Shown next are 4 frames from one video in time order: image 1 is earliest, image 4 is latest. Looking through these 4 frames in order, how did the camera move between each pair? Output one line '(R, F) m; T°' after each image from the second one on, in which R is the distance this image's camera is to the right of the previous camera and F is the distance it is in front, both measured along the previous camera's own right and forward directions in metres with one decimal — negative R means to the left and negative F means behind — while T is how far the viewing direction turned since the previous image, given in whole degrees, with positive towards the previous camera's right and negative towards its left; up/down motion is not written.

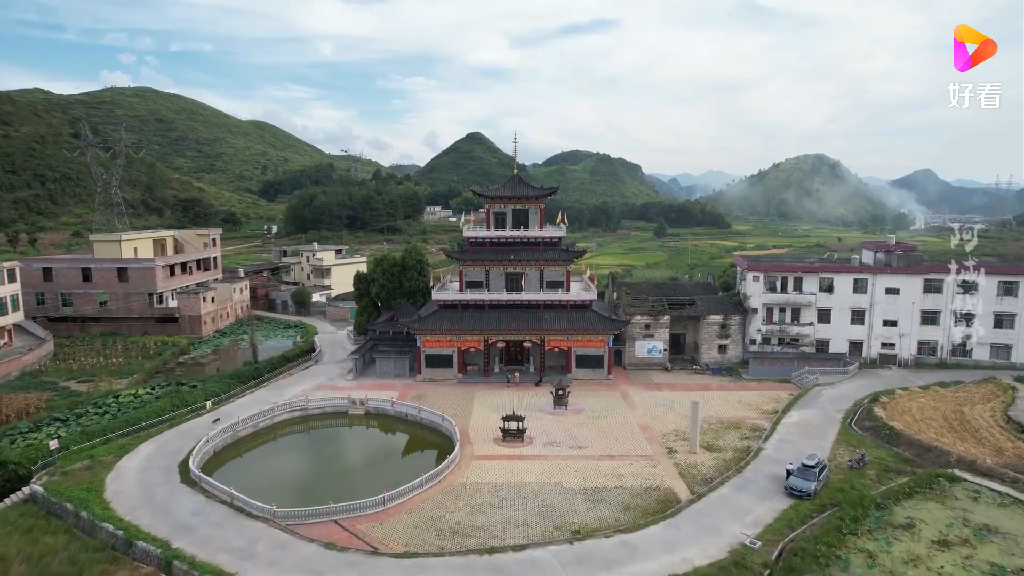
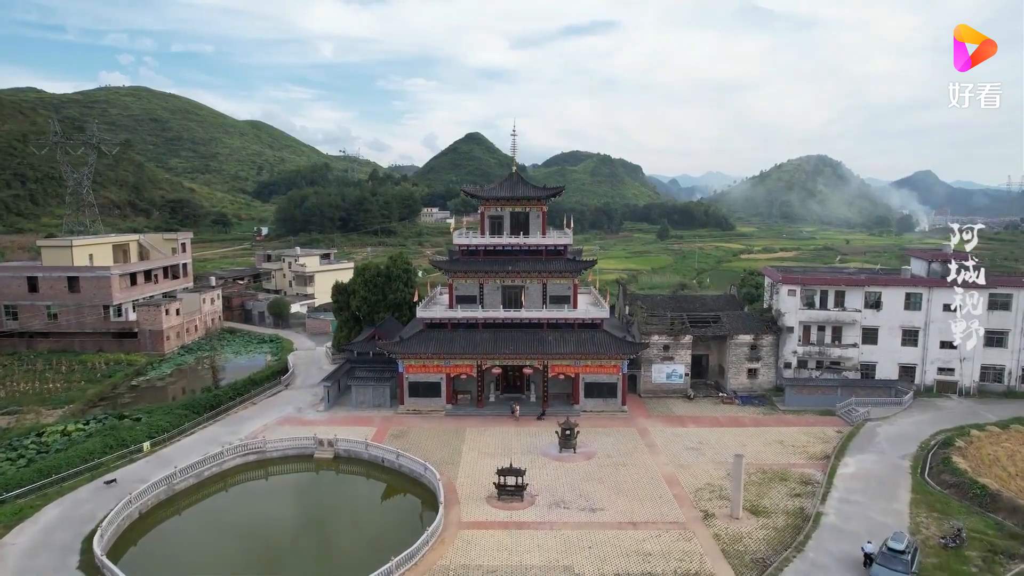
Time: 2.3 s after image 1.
(+0.1, +5.5) m; 0°
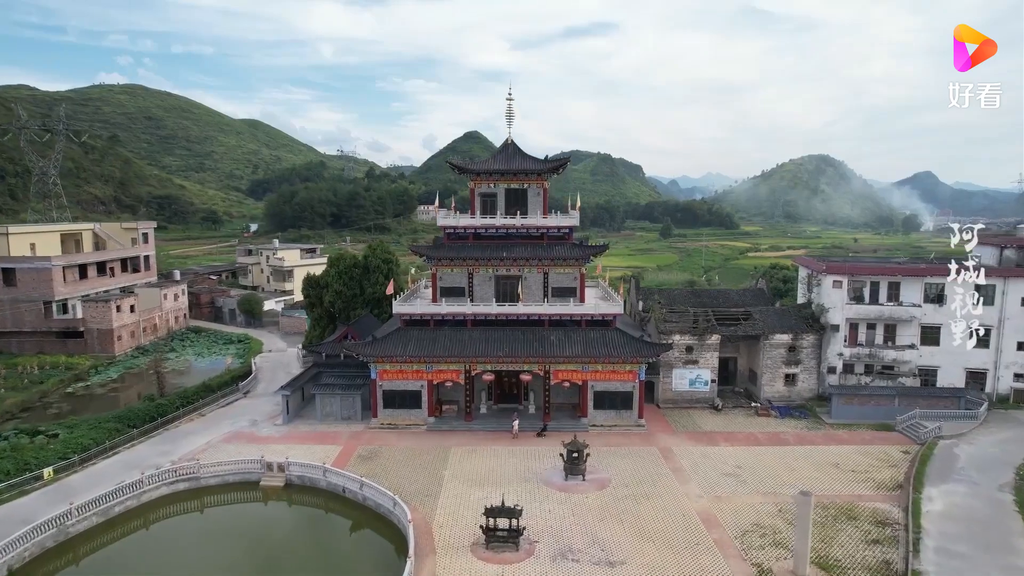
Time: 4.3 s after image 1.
(+0.2, +5.5) m; 0°
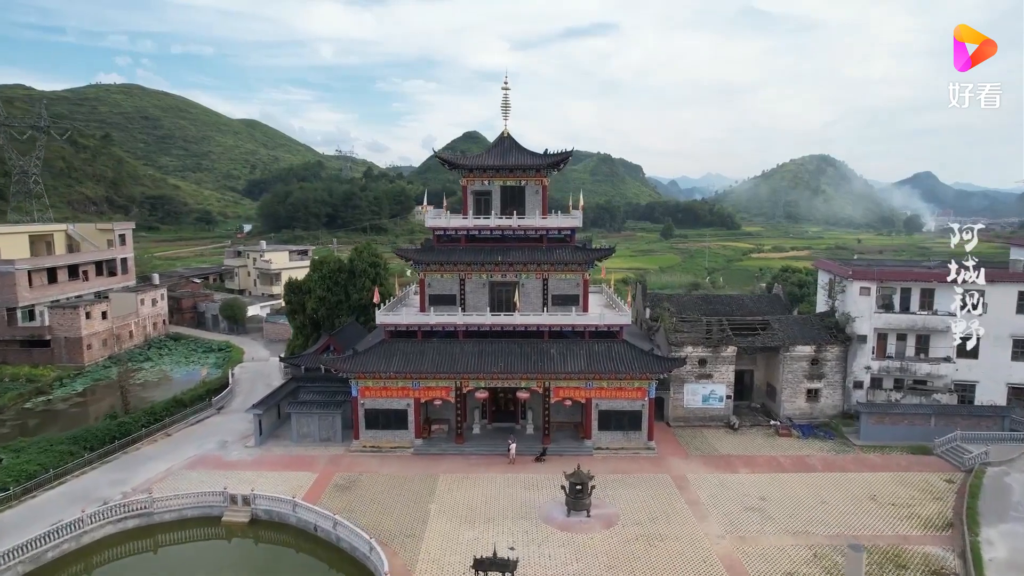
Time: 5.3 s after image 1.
(+0.2, +2.7) m; 0°
